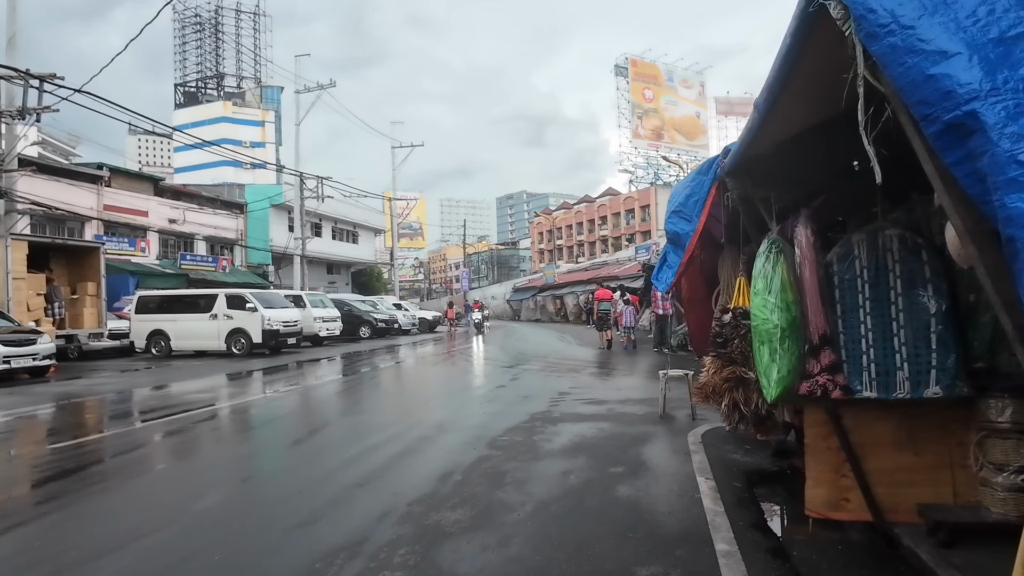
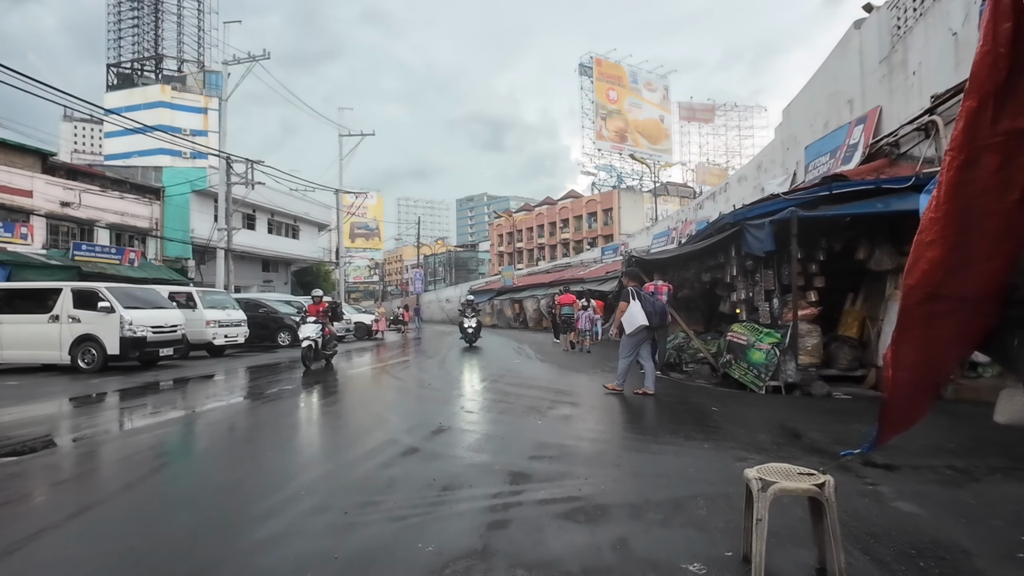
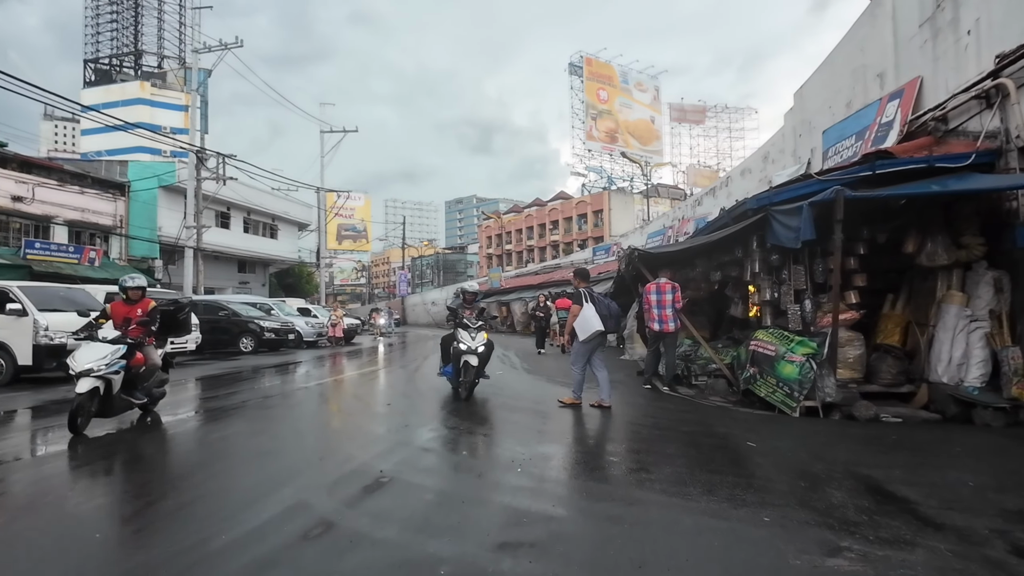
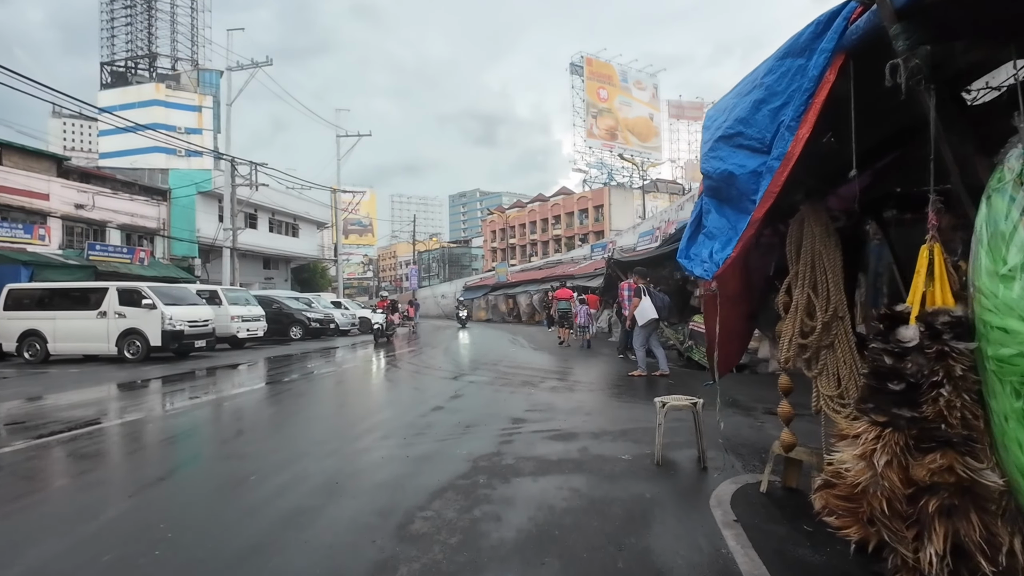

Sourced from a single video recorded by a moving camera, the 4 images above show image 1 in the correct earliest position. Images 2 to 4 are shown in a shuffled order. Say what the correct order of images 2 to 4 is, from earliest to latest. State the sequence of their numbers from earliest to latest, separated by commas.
4, 2, 3
